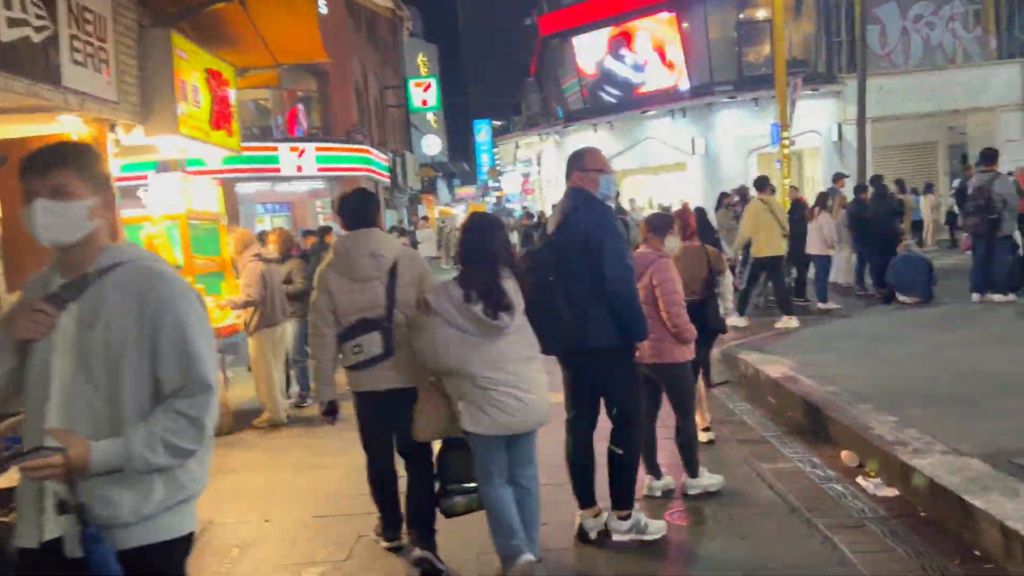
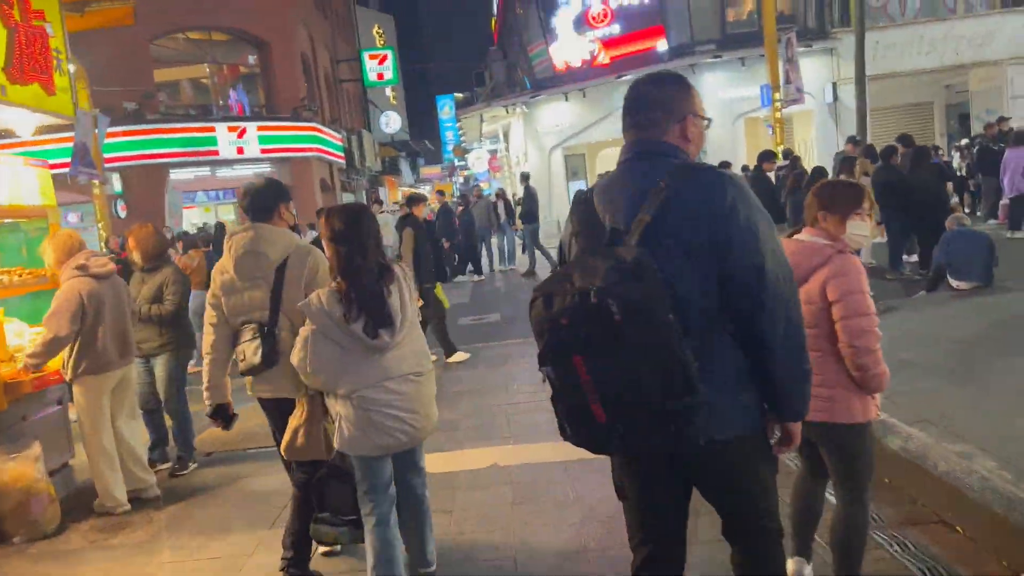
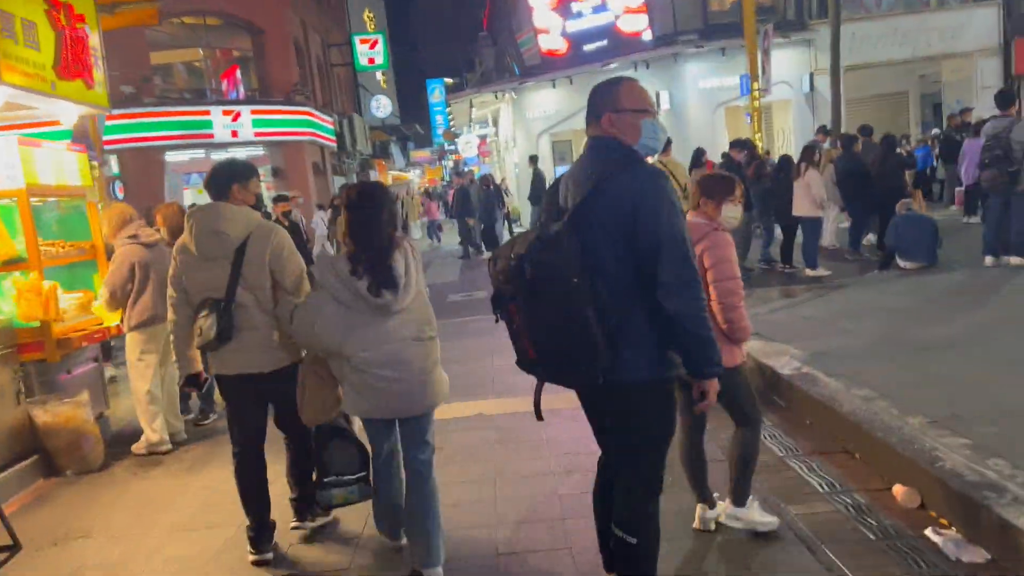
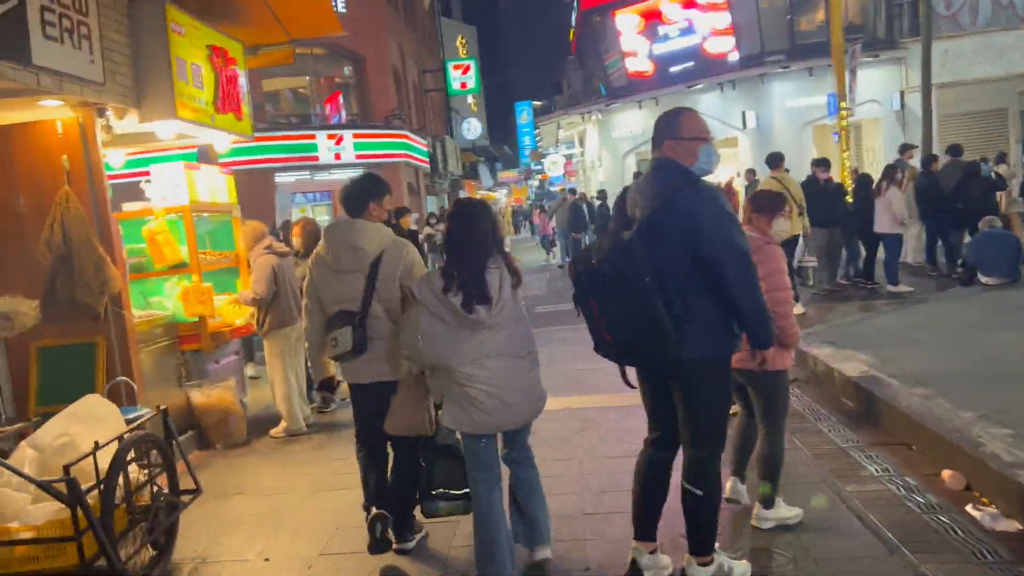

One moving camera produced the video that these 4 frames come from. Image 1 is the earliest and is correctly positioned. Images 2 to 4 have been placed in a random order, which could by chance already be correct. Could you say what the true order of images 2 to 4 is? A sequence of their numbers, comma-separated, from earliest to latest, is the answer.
4, 3, 2
